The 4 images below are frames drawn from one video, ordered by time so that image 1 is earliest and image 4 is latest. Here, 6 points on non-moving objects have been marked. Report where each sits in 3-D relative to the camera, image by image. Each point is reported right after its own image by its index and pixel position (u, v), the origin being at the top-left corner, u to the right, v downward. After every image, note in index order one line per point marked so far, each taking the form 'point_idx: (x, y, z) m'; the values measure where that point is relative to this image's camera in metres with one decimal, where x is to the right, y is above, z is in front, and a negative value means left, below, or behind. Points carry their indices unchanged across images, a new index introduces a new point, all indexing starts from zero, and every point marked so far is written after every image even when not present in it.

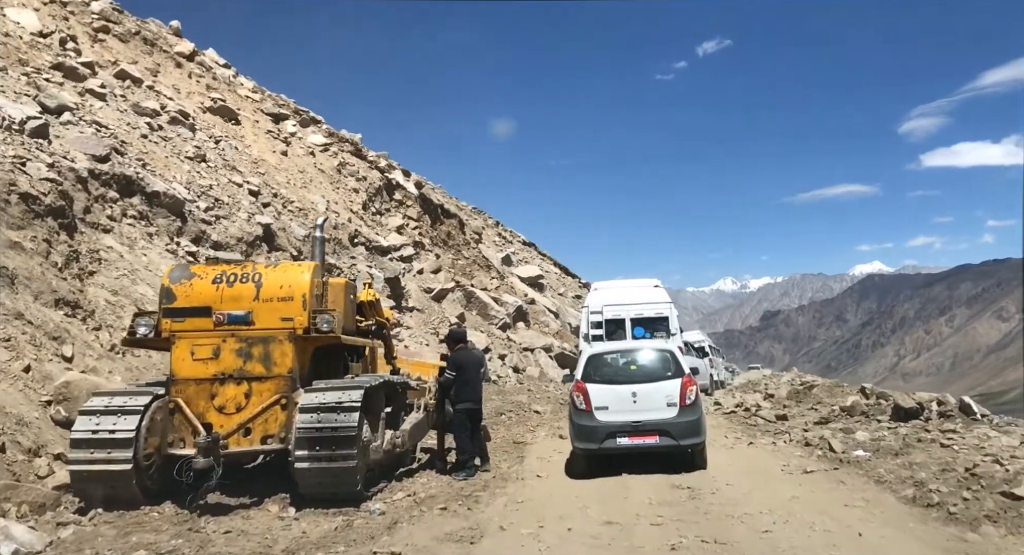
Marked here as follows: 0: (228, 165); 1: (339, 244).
0: (-7.5, +2.9, +18.1) m
1: (-5.0, +1.0, +19.8) m
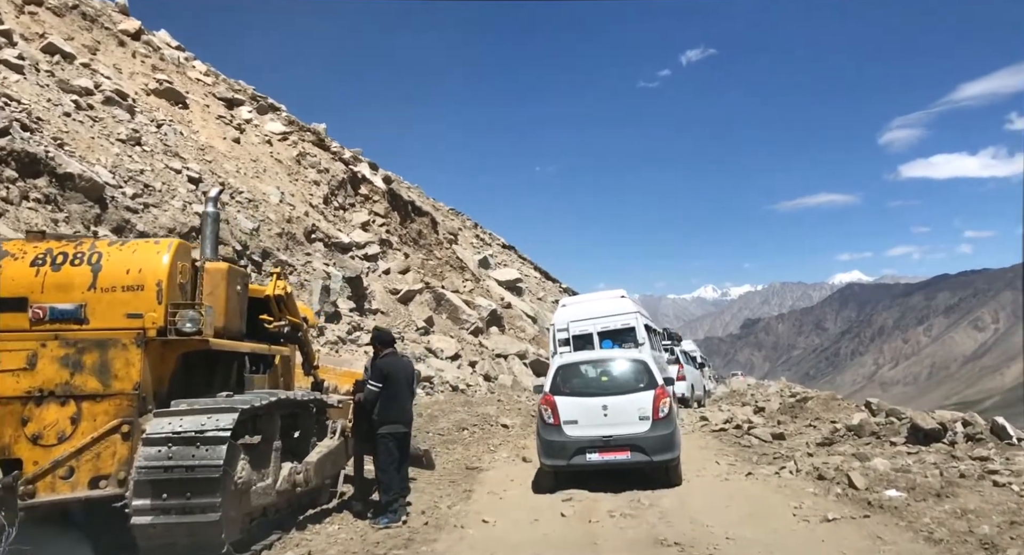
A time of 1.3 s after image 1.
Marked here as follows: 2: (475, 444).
0: (-8.2, +3.0, +16.4) m
1: (-5.8, +1.0, +18.2) m
2: (-0.6, -2.6, +10.6) m
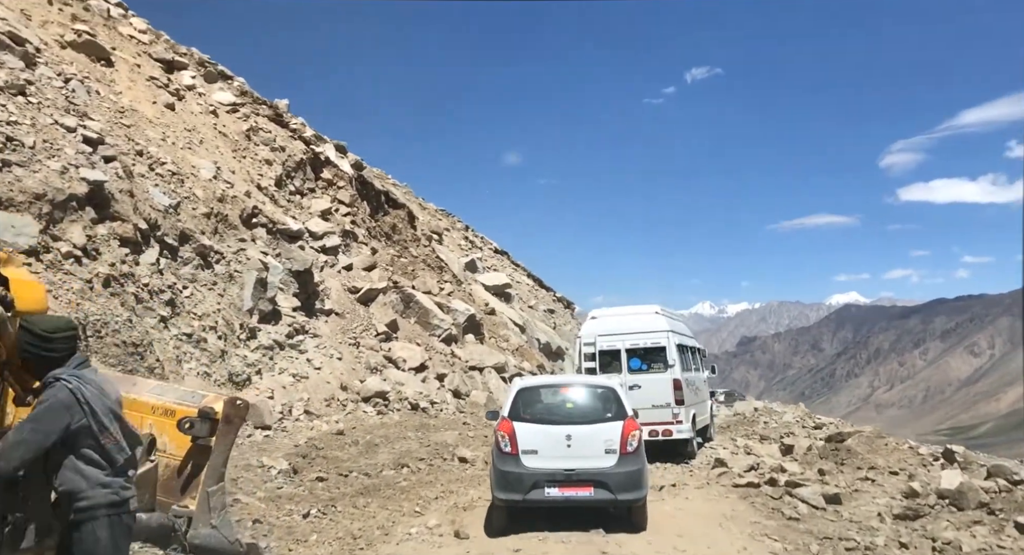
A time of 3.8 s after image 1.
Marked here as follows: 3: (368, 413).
0: (-8.6, +3.3, +13.4) m
1: (-6.4, +1.2, +15.2) m
2: (-1.2, -2.4, +7.5) m
3: (-3.0, -2.8, +14.1) m
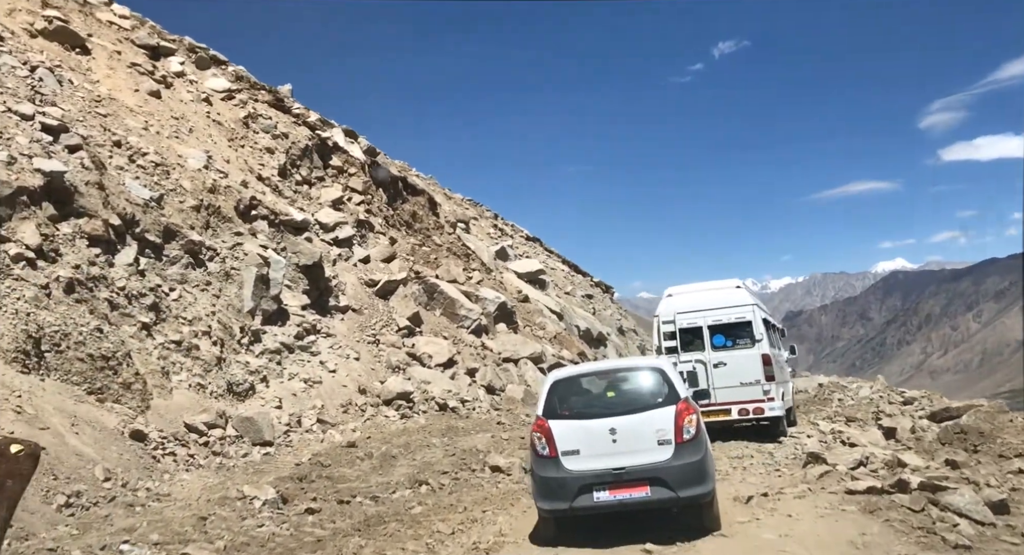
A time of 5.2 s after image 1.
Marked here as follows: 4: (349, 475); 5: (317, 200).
0: (-8.4, +3.1, +12.0) m
1: (-5.8, +1.2, +13.6) m
2: (-0.9, -2.1, +5.8) m
3: (-2.2, -2.5, +12.4) m
4: (-2.0, -2.4, +8.4) m
5: (-5.0, +2.0, +17.6) m
